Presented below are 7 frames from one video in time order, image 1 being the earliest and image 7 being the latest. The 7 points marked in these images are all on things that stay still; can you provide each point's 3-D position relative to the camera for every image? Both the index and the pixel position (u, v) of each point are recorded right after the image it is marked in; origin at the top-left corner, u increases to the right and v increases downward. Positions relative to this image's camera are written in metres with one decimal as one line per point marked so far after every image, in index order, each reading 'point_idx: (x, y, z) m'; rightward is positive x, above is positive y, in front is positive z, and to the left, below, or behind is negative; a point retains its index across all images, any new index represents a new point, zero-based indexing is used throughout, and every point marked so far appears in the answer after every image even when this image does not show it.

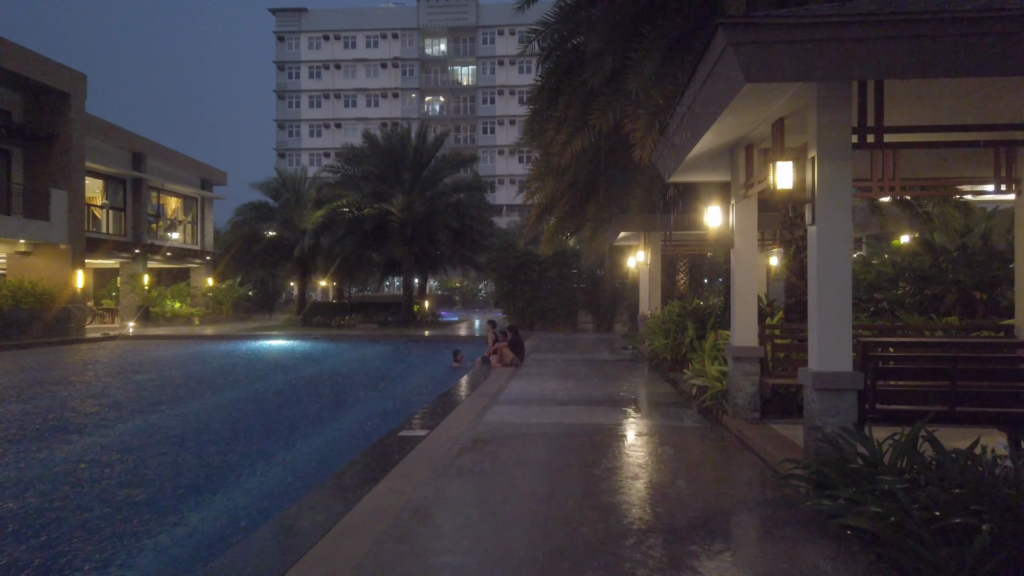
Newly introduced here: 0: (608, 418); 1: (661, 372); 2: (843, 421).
0: (+1.2, -1.7, +10.0) m
1: (+3.0, -1.7, +15.9) m
2: (+2.5, -1.0, +5.9) m
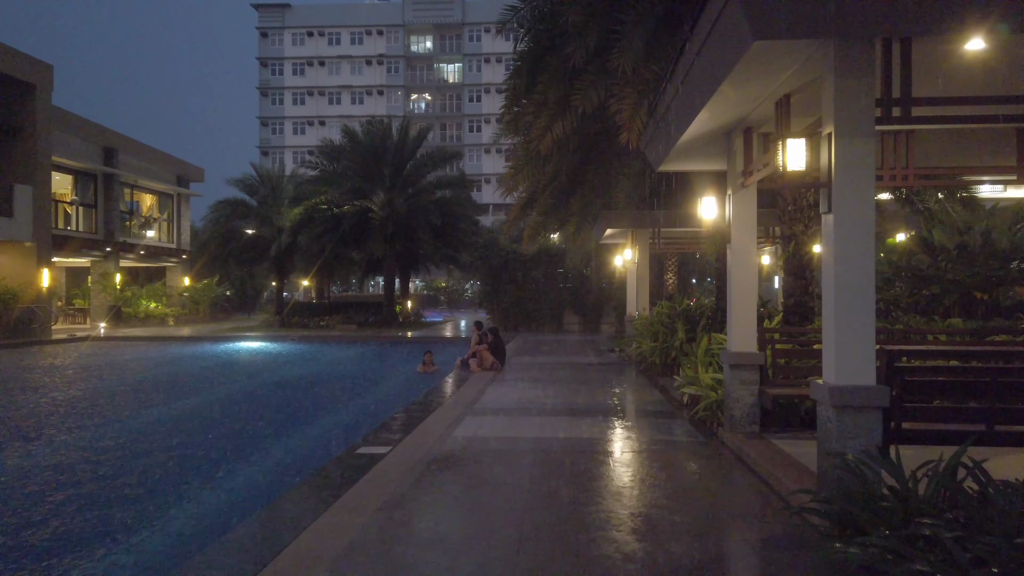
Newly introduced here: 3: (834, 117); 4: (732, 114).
0: (+0.9, -1.7, +9.1) m
1: (+2.6, -1.7, +15.1) m
2: (+2.3, -1.0, +5.0) m
3: (+2.1, +1.1, +5.1) m
4: (+2.1, +1.7, +7.5) m
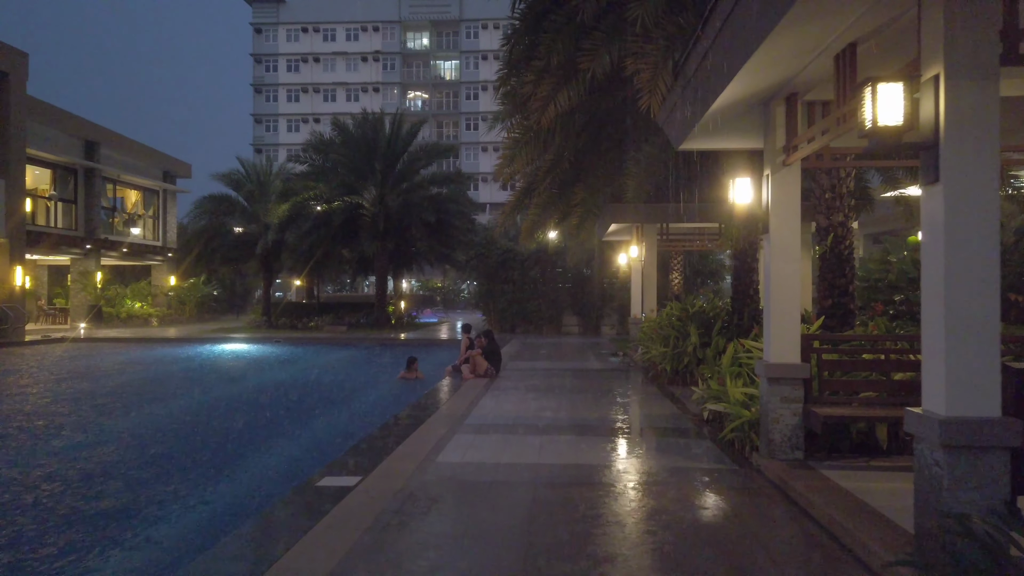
0: (+0.9, -1.7, +7.8) m
1: (+2.6, -1.7, +13.7) m
2: (+2.2, -1.0, +3.6) m
3: (+2.1, +1.1, +3.8) m
4: (+2.1, +1.7, +6.1) m
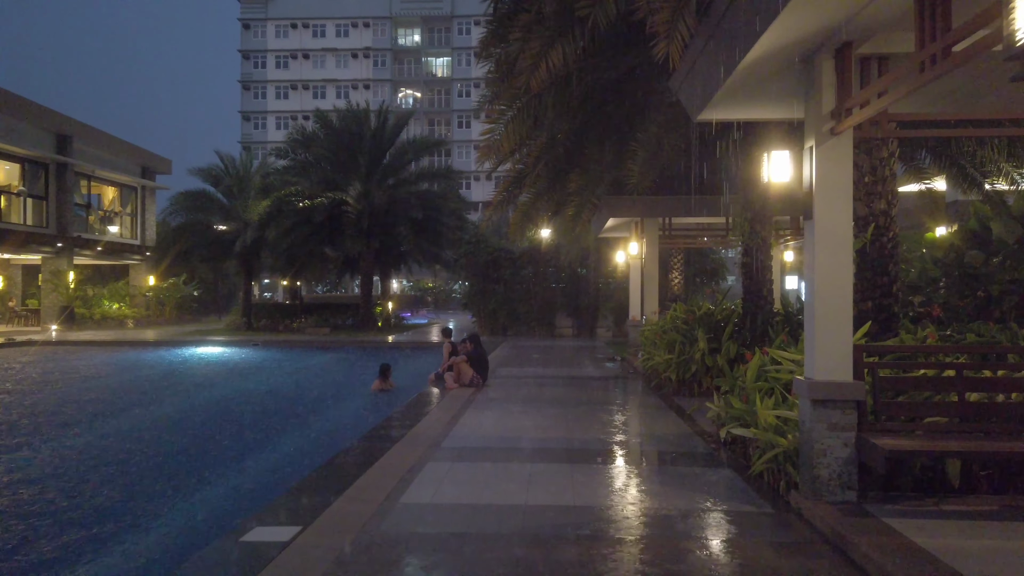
0: (+0.7, -1.7, +6.5) m
1: (+2.4, -1.7, +12.4) m
2: (+2.1, -1.0, +2.3) m
3: (+2.0, +1.1, +2.5) m
4: (+1.9, +1.7, +4.8) m
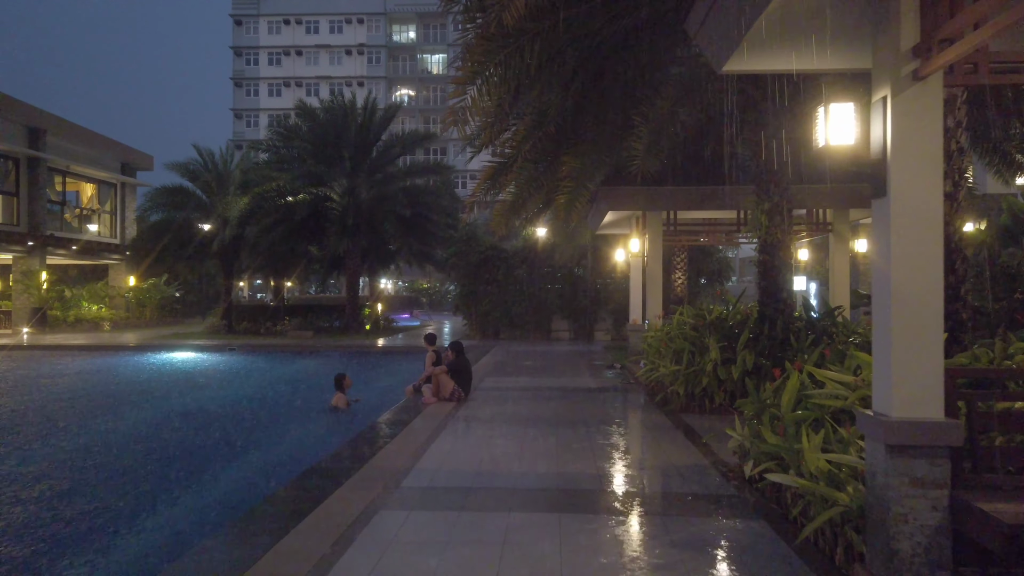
0: (+0.5, -1.7, +5.0) m
1: (+2.2, -1.7, +10.9) m
2: (+1.9, -1.0, +0.8) m
3: (+1.8, +1.1, +1.0) m
4: (+1.8, +1.7, +3.3) m
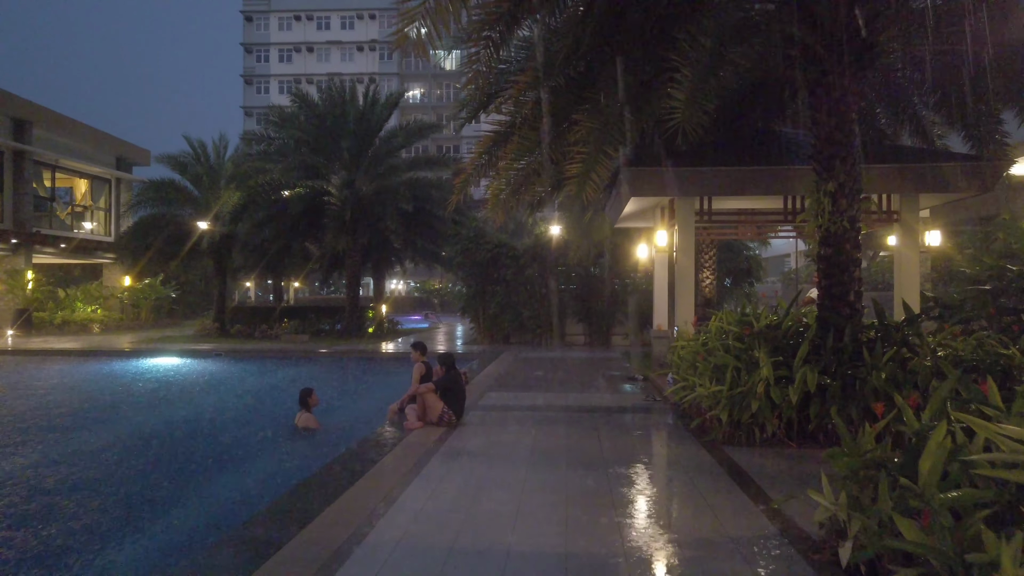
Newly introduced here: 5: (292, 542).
0: (+0.4, -1.7, +2.9) m
1: (+2.2, -1.7, +8.8) m
2: (+1.7, -1.0, -1.3) m
3: (+1.6, +1.1, -1.1) m
4: (+1.6, +1.7, +1.2) m
5: (-1.5, -1.7, +5.5) m
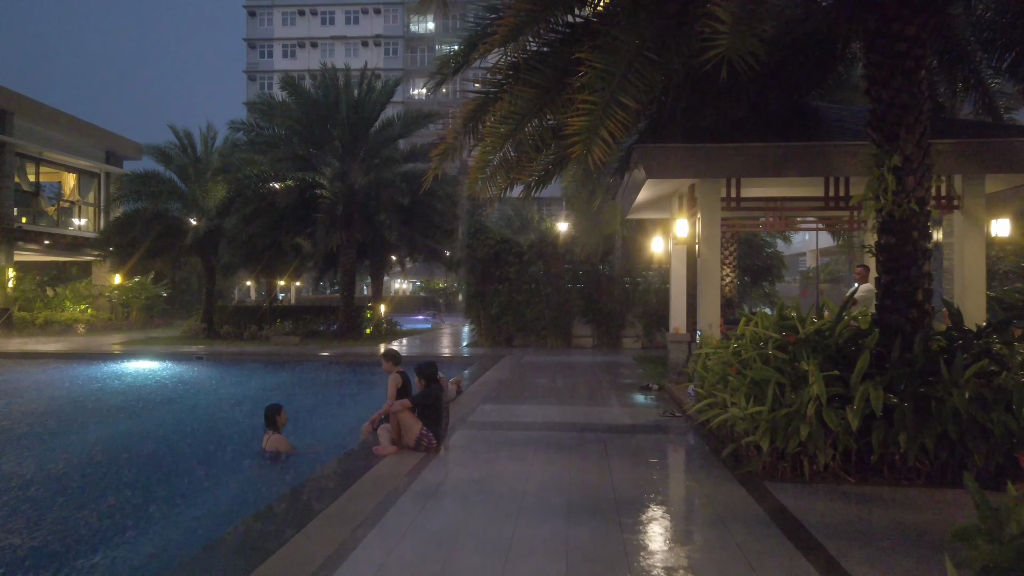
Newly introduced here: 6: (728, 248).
0: (+0.3, -1.6, +1.3) m
1: (+2.1, -1.7, +7.2) m
2: (+1.6, -1.0, -2.9) m
3: (+1.4, +1.2, -2.7) m
4: (+1.5, +1.7, -0.4) m
5: (-1.6, -1.7, +3.9) m
6: (+3.9, +0.6, +13.9) m
